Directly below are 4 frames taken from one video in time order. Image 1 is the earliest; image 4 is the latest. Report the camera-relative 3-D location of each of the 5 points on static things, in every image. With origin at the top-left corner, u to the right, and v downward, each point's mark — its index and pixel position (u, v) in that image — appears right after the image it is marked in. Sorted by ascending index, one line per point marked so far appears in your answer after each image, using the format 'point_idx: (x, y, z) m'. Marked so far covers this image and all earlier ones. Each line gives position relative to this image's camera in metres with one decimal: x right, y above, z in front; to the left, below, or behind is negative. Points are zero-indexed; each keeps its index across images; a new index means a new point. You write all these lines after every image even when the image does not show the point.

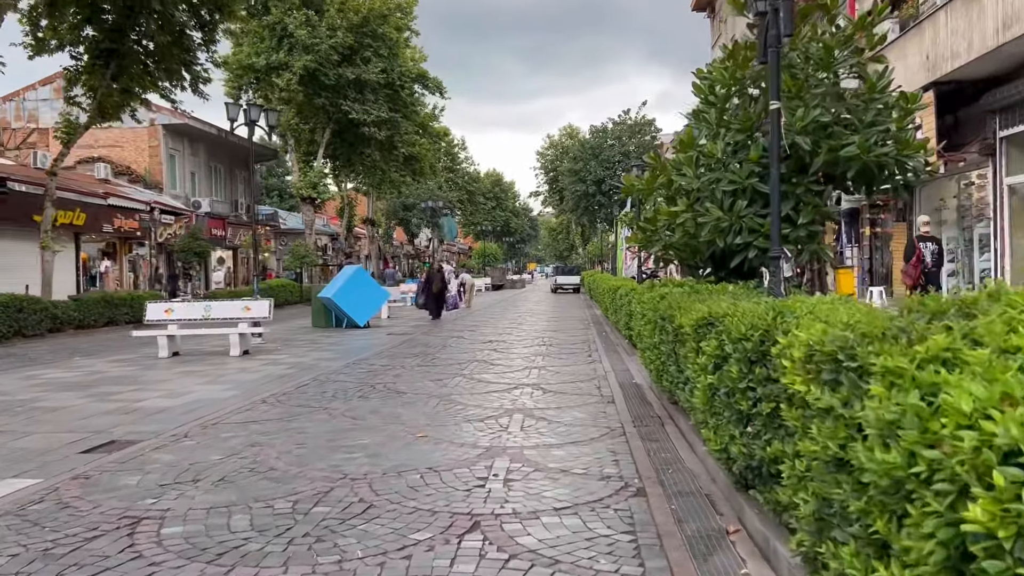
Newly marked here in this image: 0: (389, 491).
0: (-0.8, -1.4, +5.5) m
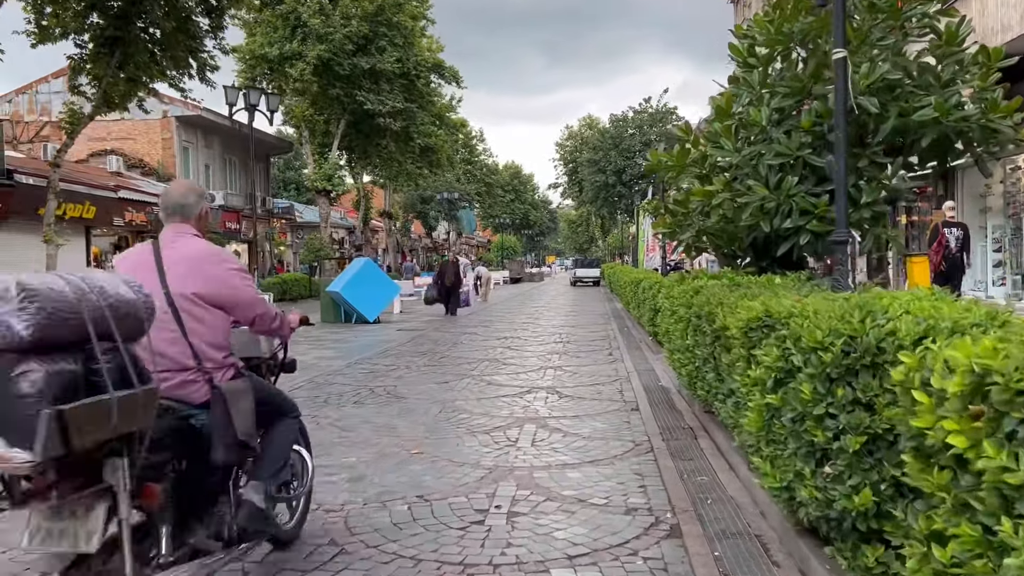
0: (-0.8, -1.3, +4.5) m
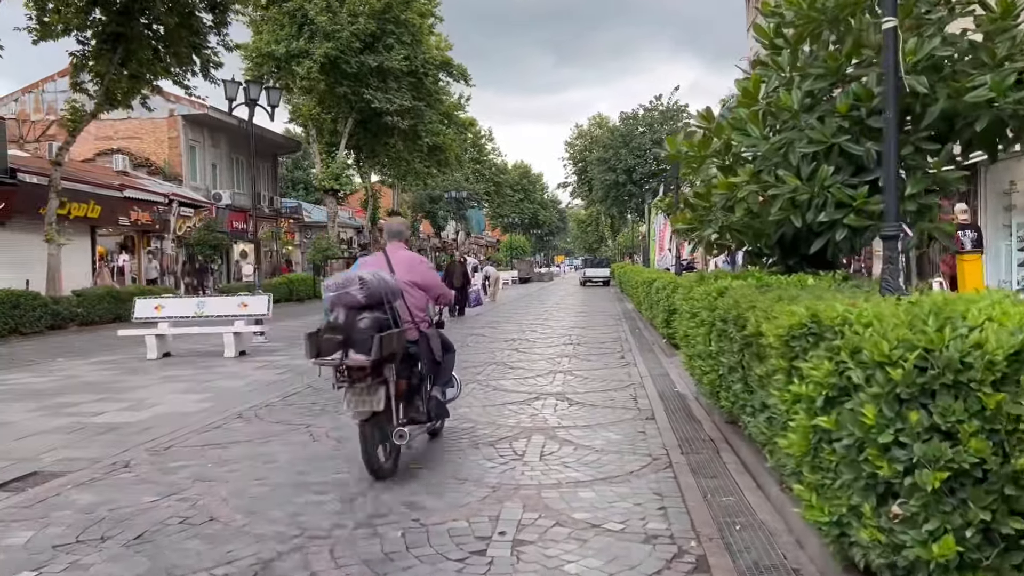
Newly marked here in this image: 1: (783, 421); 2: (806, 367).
0: (-0.8, -1.3, +4.0) m
1: (+1.2, -0.6, +3.6) m
2: (+1.1, -0.3, +3.1) m
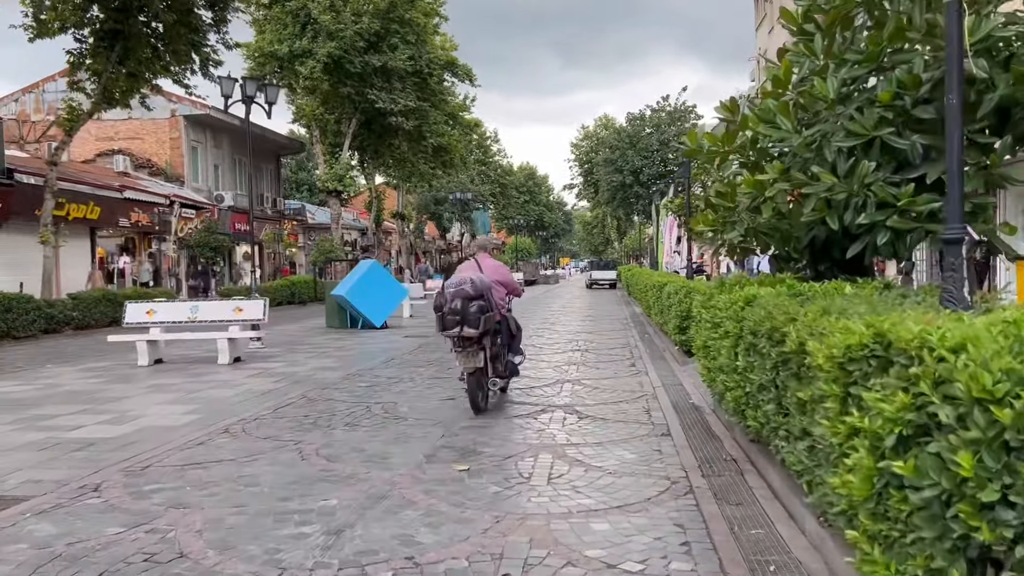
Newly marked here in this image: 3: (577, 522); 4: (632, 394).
0: (-0.8, -1.4, +3.5) m
1: (+1.2, -0.6, +3.1) m
2: (+1.1, -0.3, +2.6) m
3: (+0.4, -1.3, +4.7) m
4: (+1.4, -1.2, +9.2) m
